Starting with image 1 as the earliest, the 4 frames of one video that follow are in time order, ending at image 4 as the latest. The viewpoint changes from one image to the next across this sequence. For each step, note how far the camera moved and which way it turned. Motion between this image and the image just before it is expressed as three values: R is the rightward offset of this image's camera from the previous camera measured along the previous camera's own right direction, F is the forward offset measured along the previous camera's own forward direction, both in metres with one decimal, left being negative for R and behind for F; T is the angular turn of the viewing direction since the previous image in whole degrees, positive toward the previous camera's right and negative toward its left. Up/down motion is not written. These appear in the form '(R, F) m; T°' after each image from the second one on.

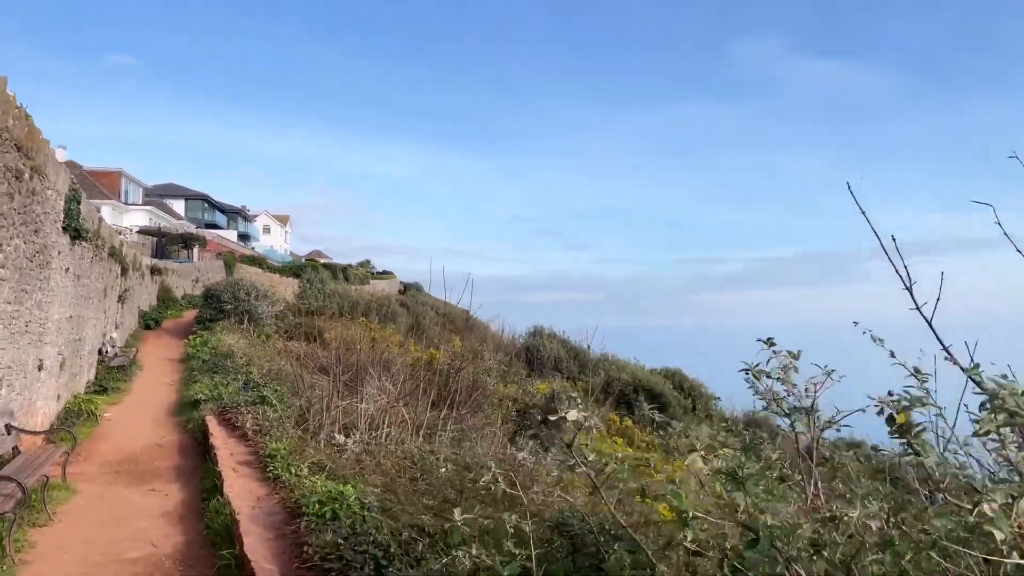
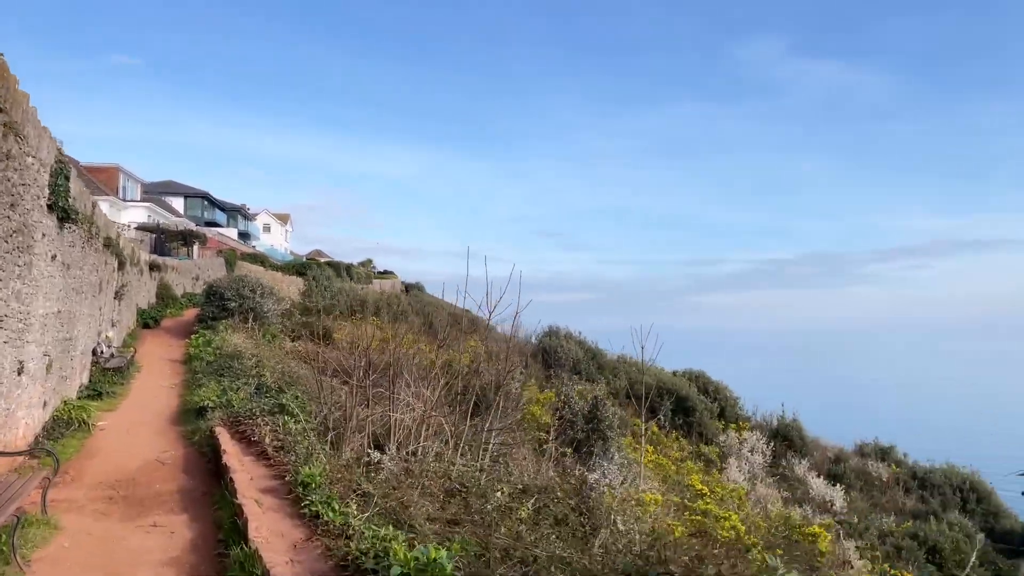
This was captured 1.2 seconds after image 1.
(-0.7, +1.2) m; 0°
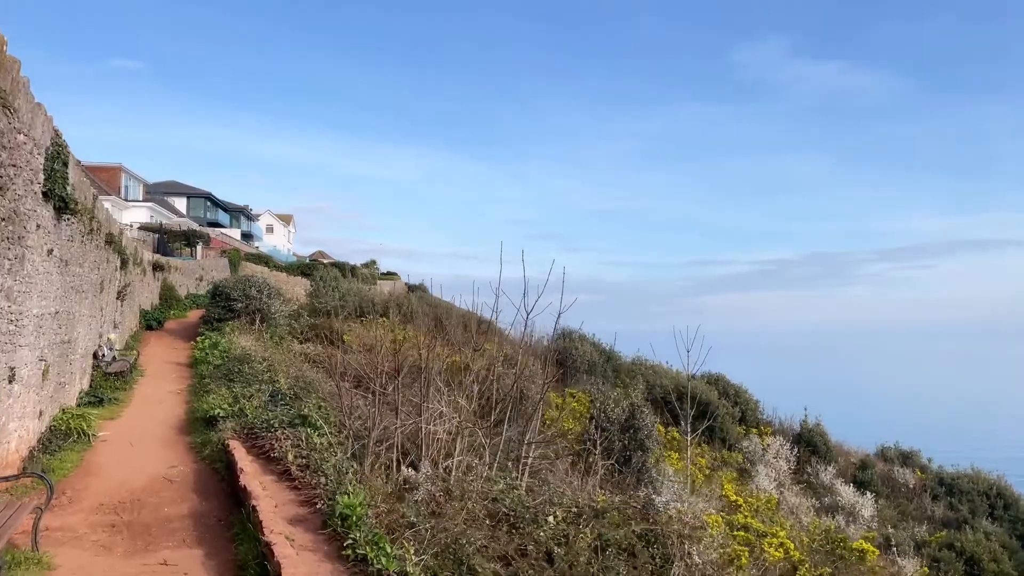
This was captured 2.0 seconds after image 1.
(-0.5, +0.8) m; 0°
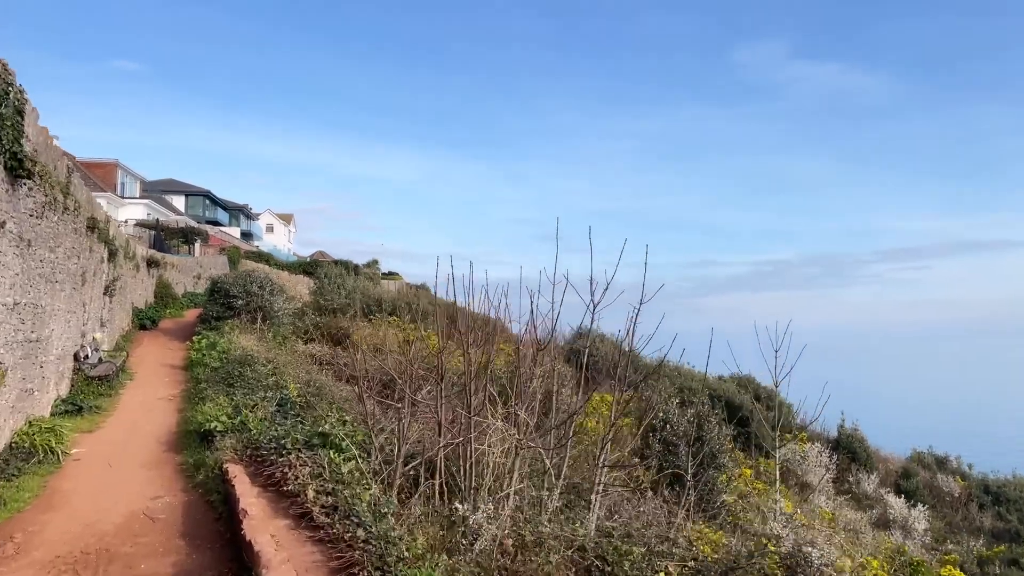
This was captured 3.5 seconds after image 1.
(-0.6, +1.5) m; 0°
